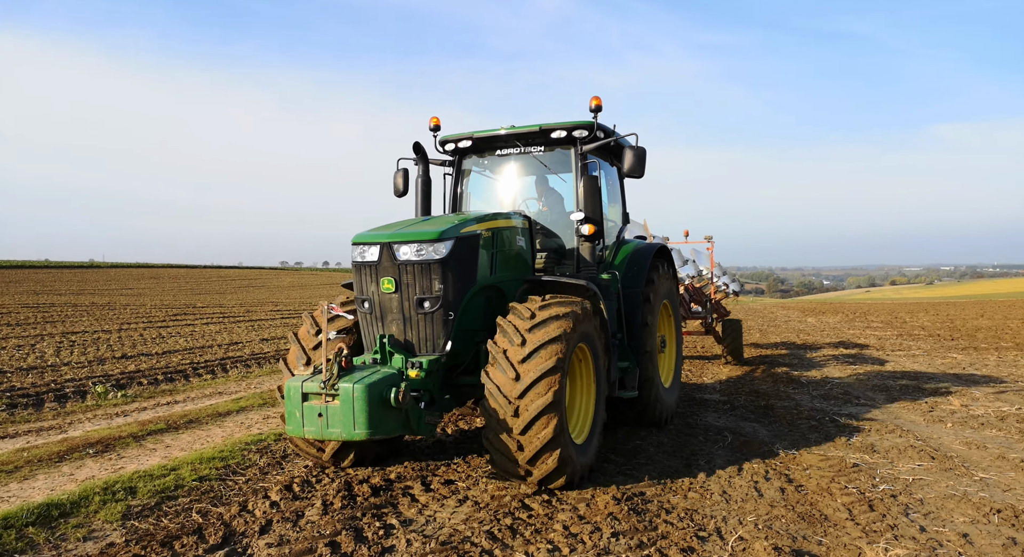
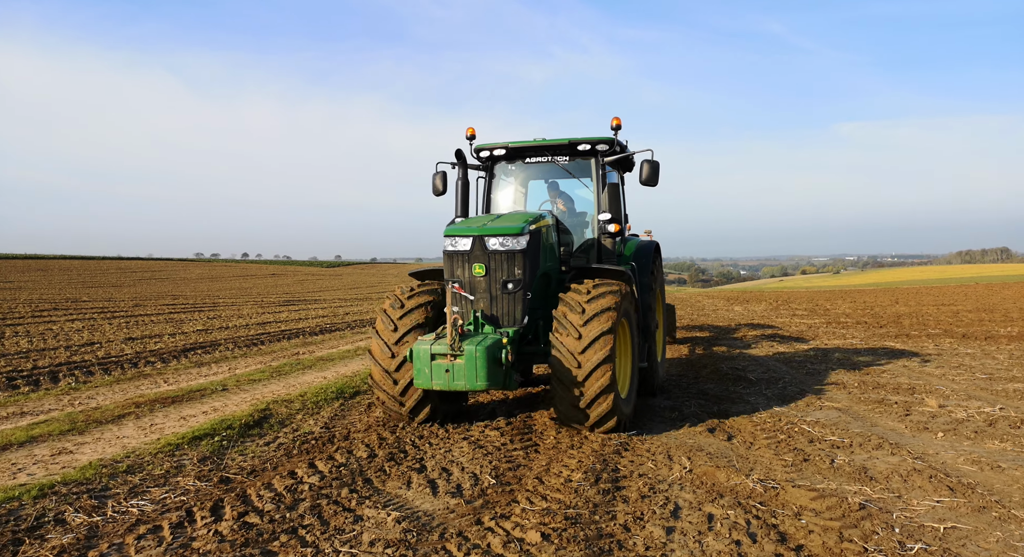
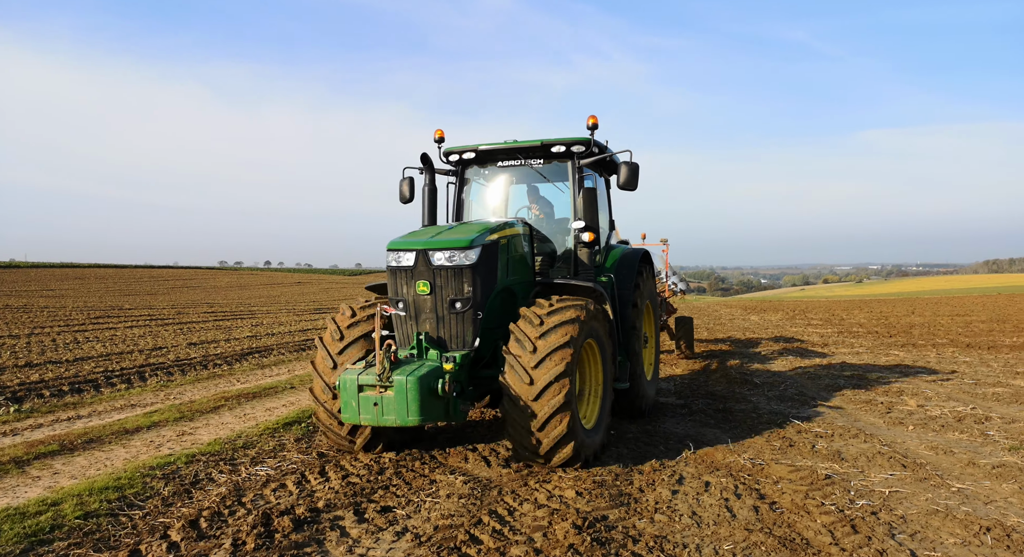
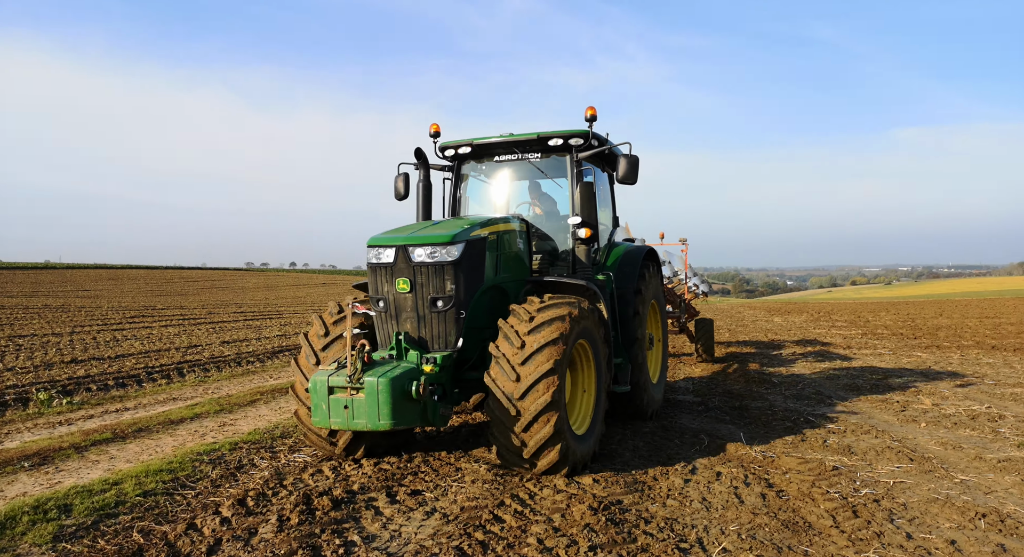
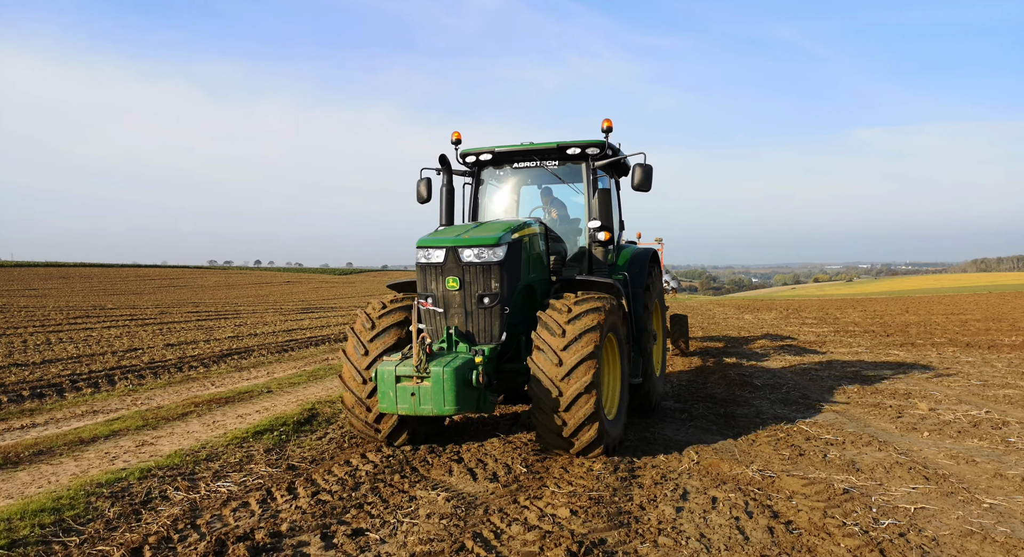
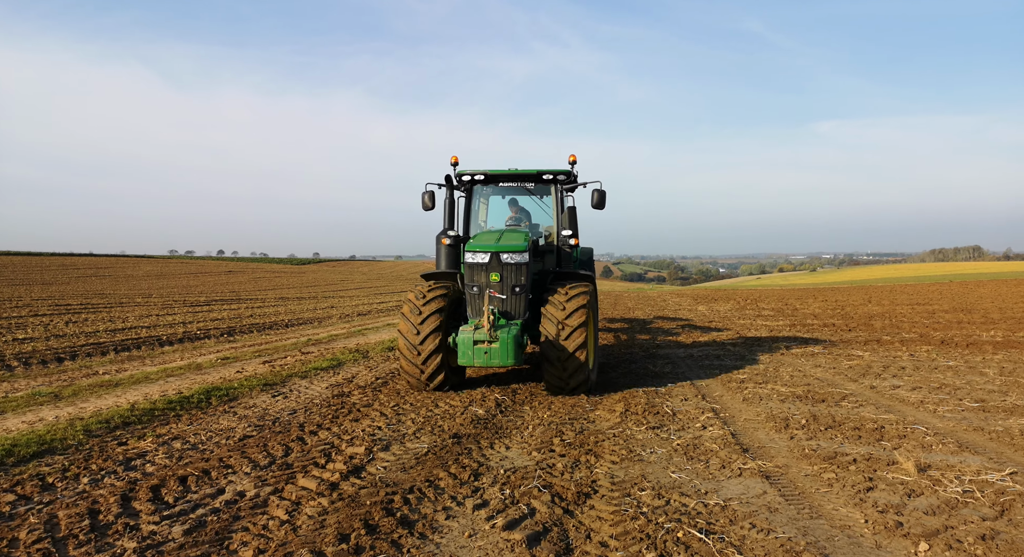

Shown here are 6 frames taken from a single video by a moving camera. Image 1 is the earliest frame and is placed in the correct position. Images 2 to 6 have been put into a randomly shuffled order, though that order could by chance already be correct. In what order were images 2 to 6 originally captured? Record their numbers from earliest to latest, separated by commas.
4, 3, 5, 2, 6
